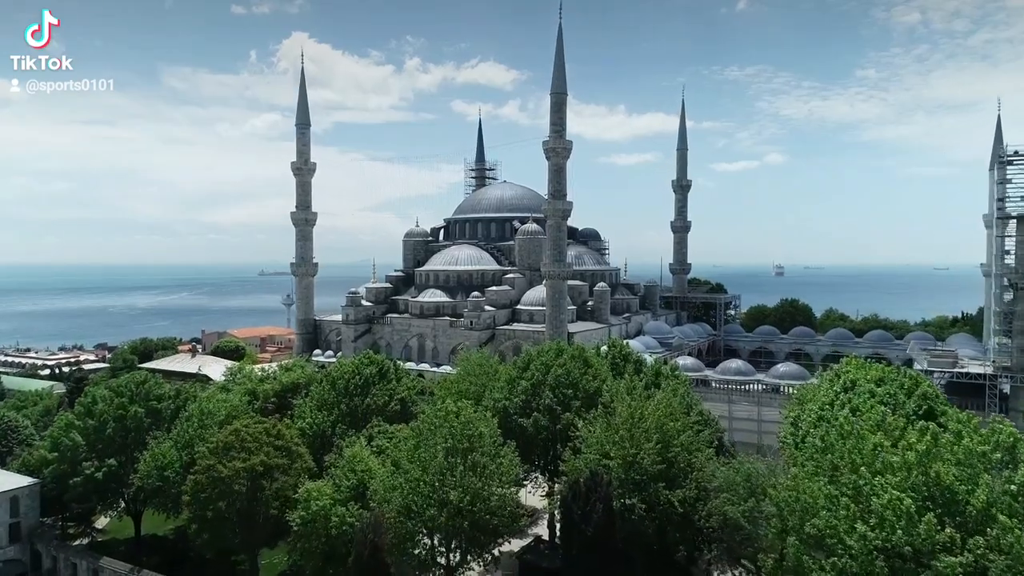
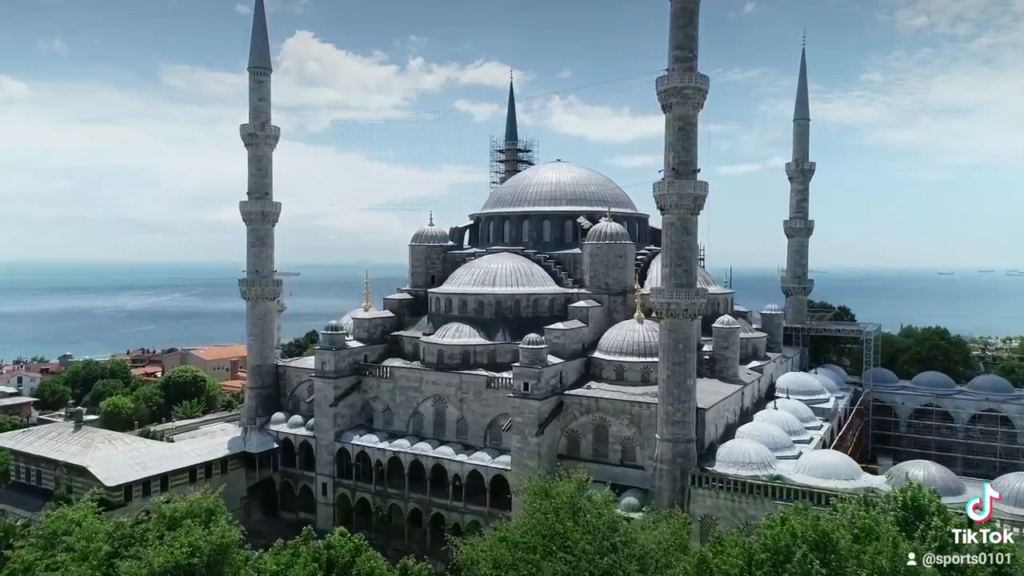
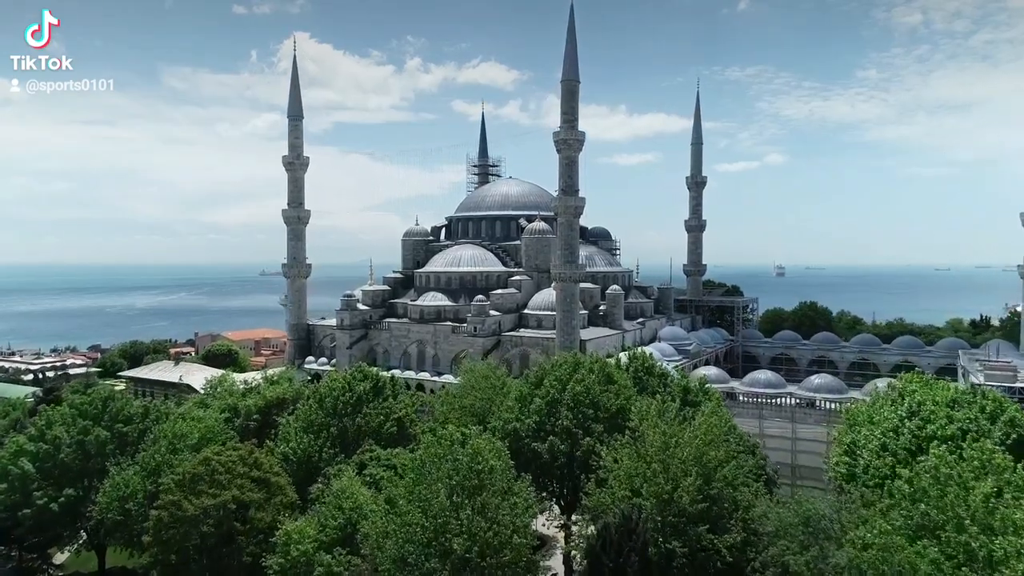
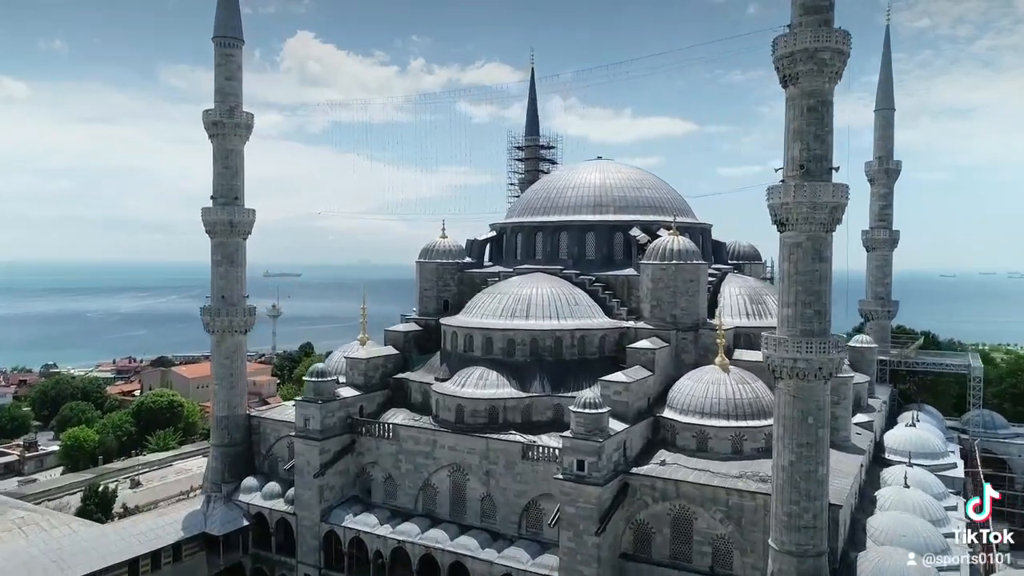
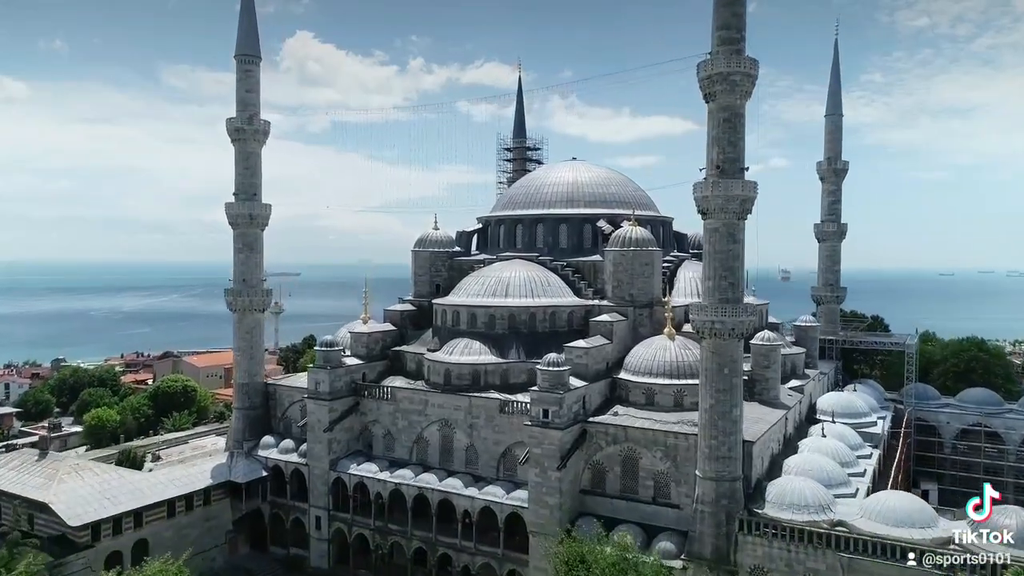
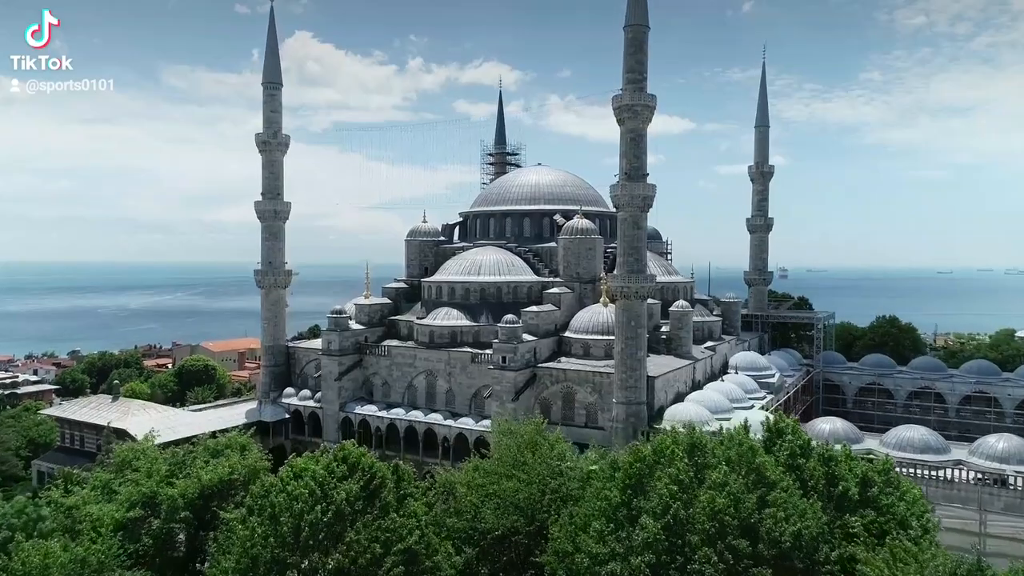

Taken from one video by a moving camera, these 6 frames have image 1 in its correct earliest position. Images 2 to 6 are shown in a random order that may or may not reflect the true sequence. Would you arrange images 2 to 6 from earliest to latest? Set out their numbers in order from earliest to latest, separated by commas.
3, 6, 2, 5, 4
